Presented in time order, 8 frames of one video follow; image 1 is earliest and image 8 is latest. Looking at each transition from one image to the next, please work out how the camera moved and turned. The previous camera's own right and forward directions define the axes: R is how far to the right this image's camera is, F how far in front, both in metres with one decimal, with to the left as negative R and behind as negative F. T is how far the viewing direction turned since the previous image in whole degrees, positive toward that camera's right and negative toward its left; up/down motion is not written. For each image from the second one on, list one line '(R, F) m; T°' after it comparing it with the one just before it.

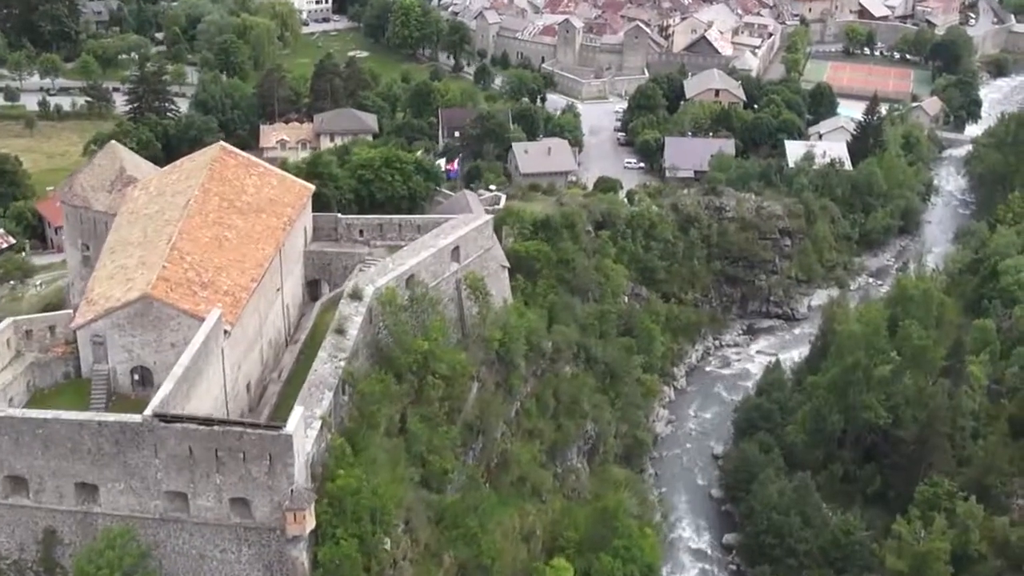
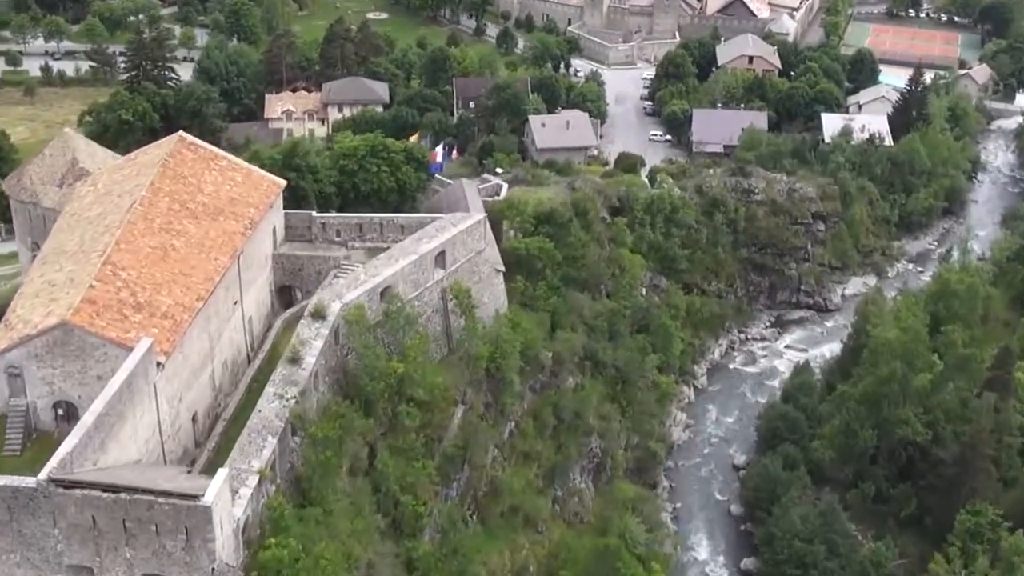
(+1.1, +3.4) m; -2°
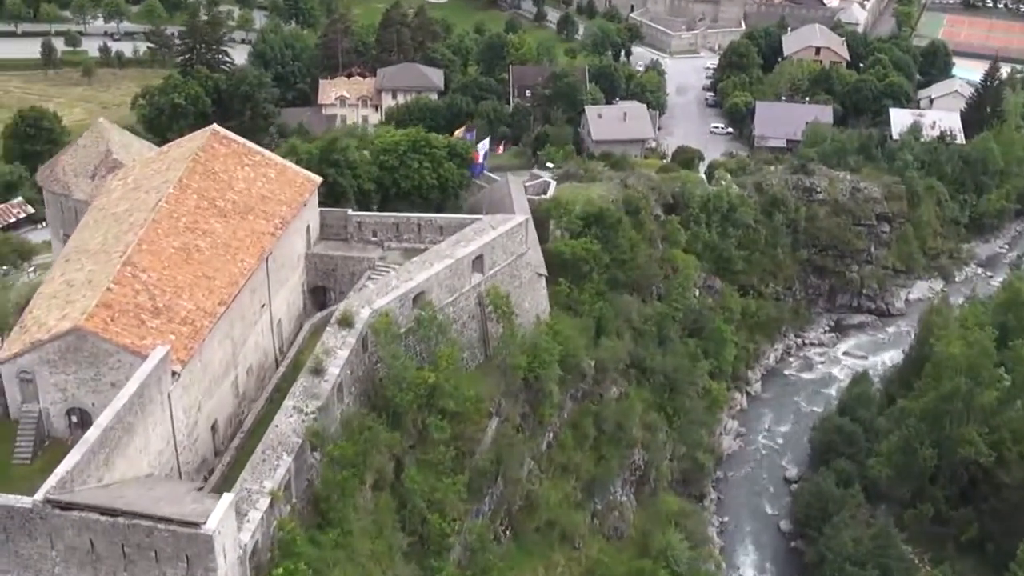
(+0.5, +1.3) m; -3°
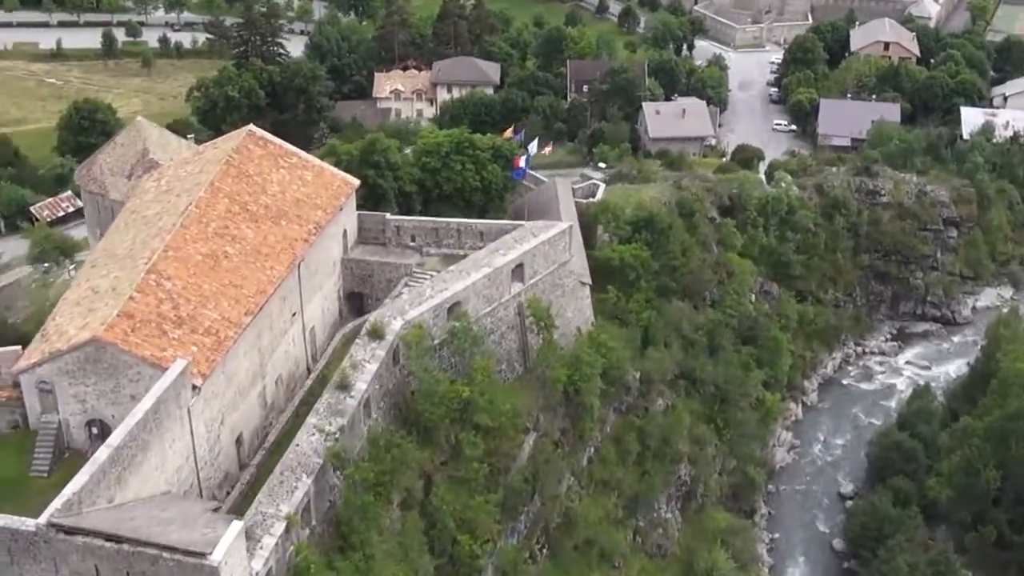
(+0.5, +1.0) m; -3°
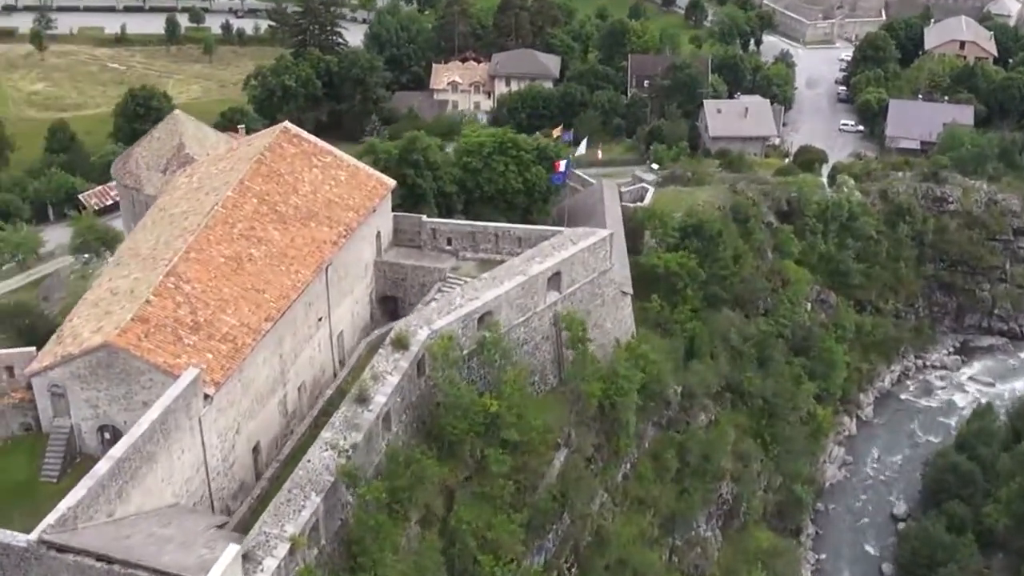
(+0.6, +0.9) m; -3°
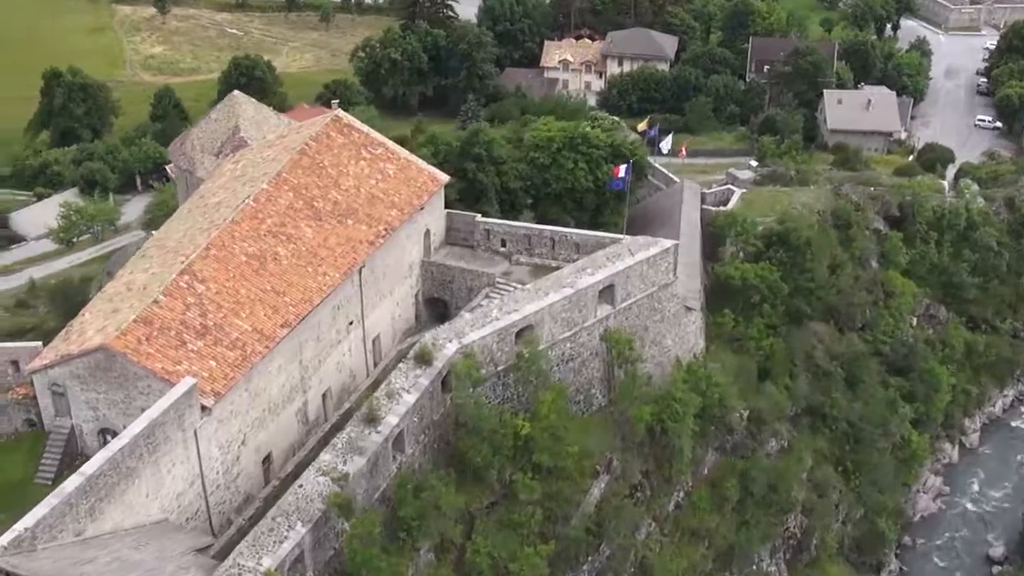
(+1.6, +1.7) m; -6°
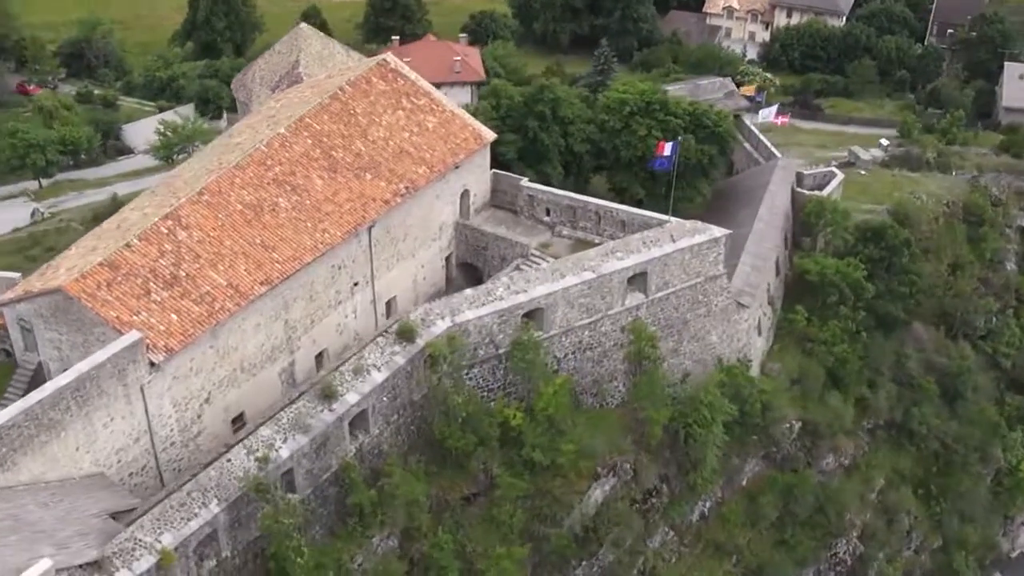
(+3.1, +2.0) m; -9°
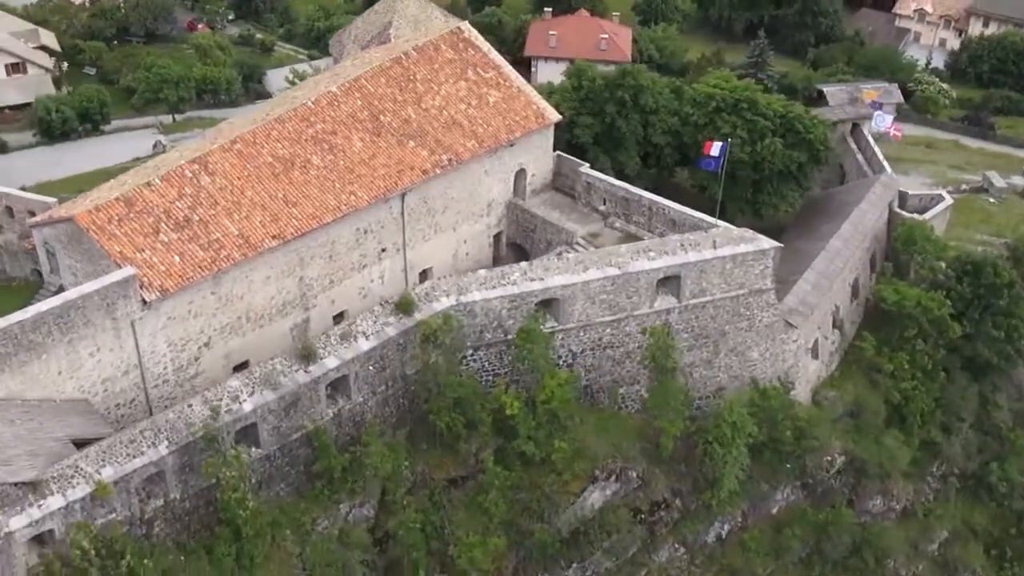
(+3.1, +0.8) m; -10°
